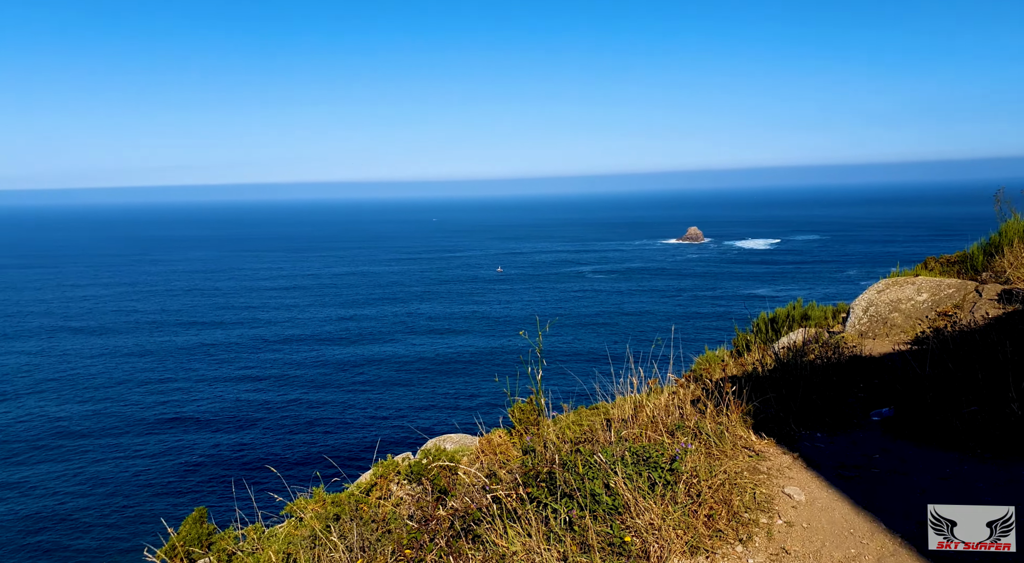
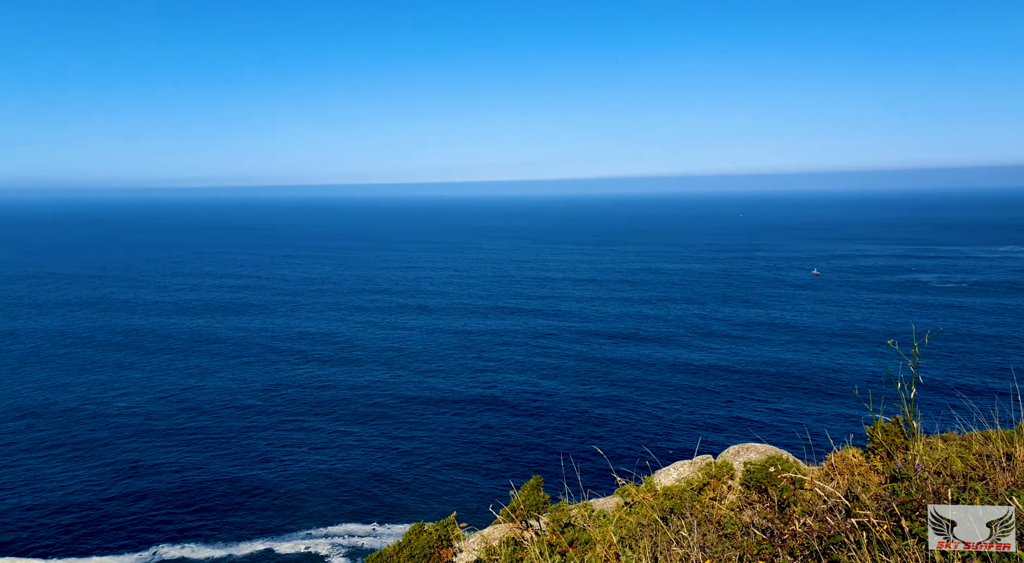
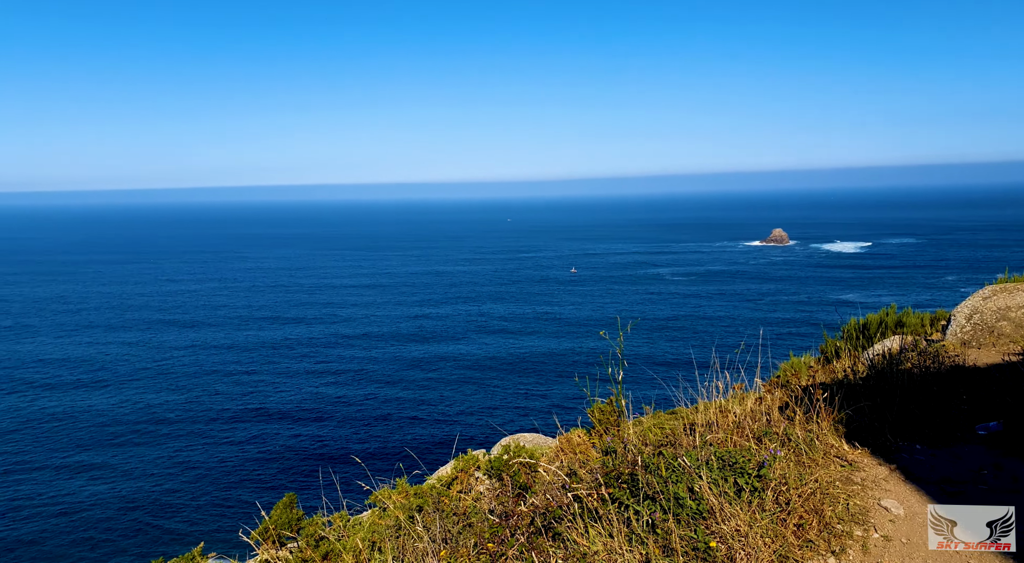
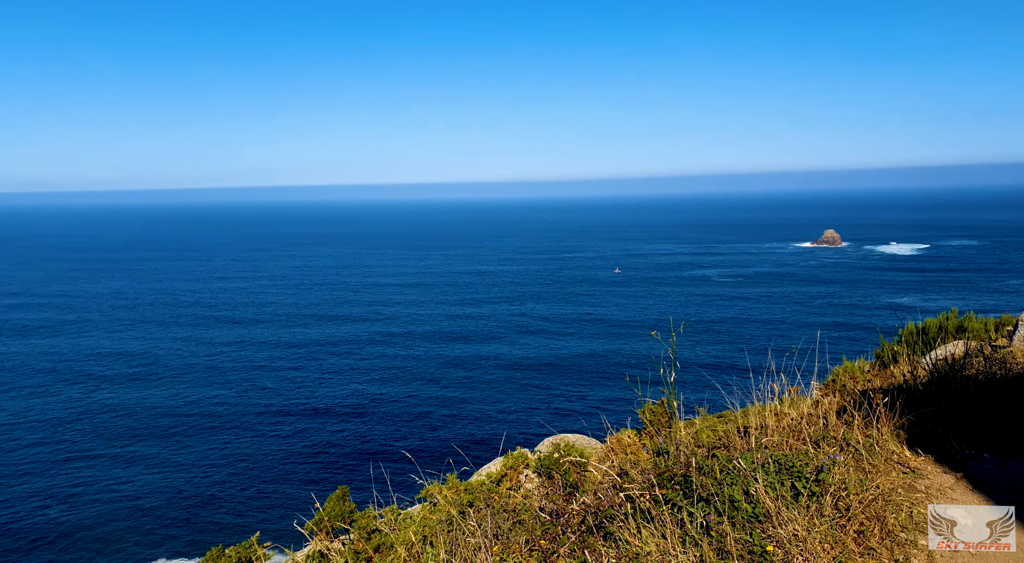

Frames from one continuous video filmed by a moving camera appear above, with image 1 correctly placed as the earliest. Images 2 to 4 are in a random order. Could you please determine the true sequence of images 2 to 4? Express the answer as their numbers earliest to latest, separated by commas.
3, 4, 2
